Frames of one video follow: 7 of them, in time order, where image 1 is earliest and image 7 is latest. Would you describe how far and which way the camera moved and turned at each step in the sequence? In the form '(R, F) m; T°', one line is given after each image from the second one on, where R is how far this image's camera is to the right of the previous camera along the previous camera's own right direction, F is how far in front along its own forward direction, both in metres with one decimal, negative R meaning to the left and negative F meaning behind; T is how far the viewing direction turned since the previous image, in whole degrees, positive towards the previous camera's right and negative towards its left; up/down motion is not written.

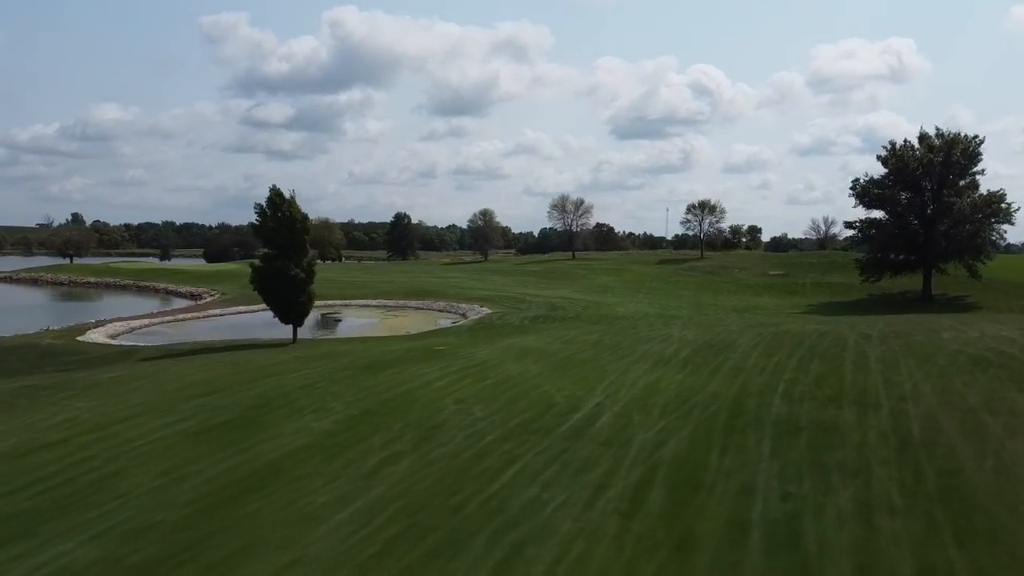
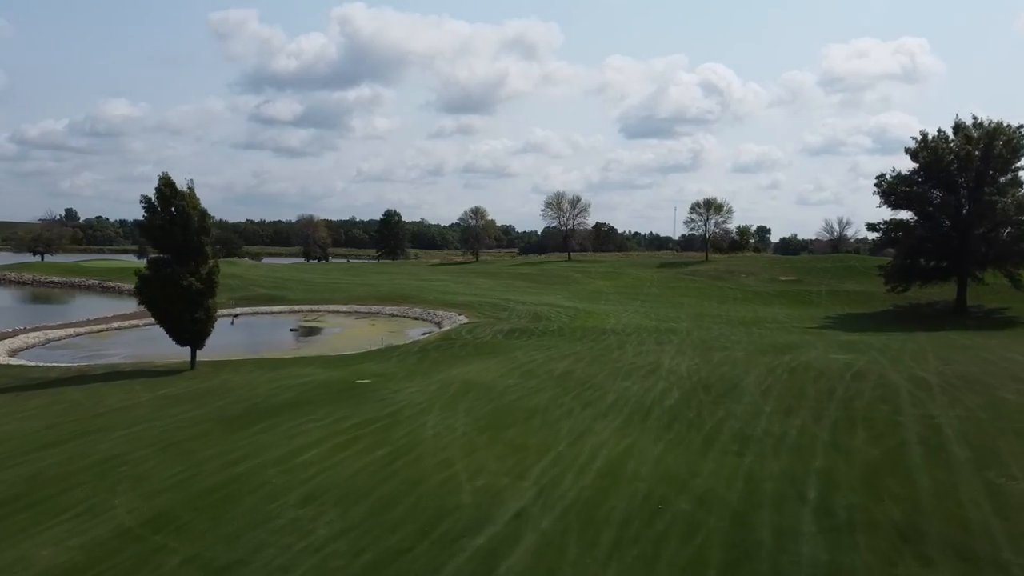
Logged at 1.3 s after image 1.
(+1.3, +4.8) m; -1°
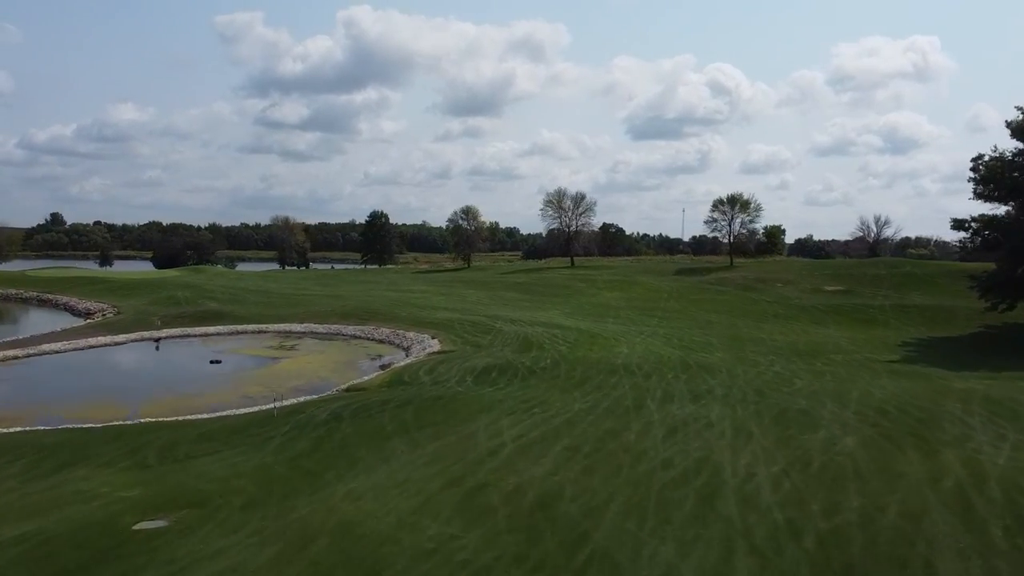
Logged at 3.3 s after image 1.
(+0.9, +8.5) m; -1°
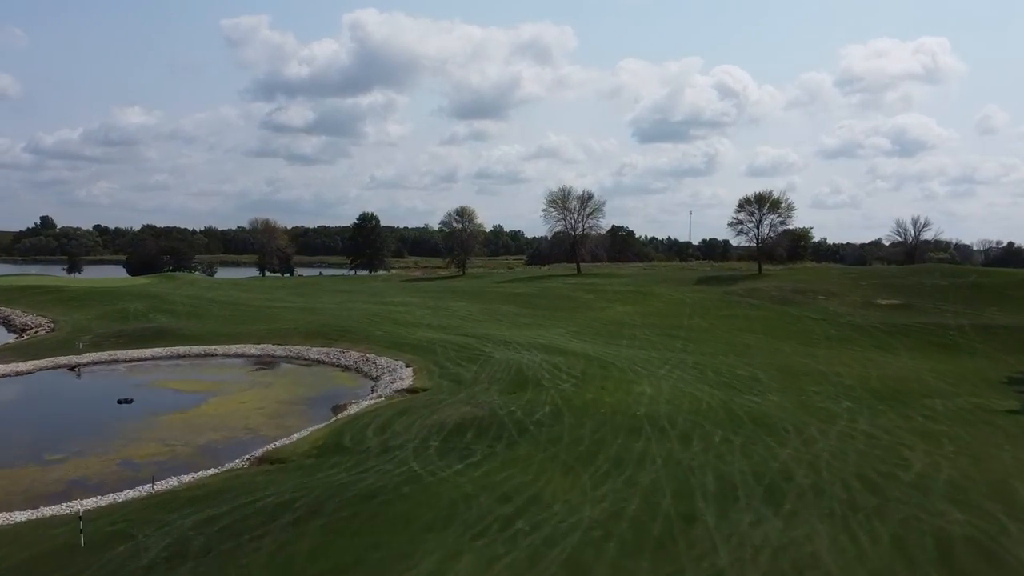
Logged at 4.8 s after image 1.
(+0.5, +6.4) m; 0°
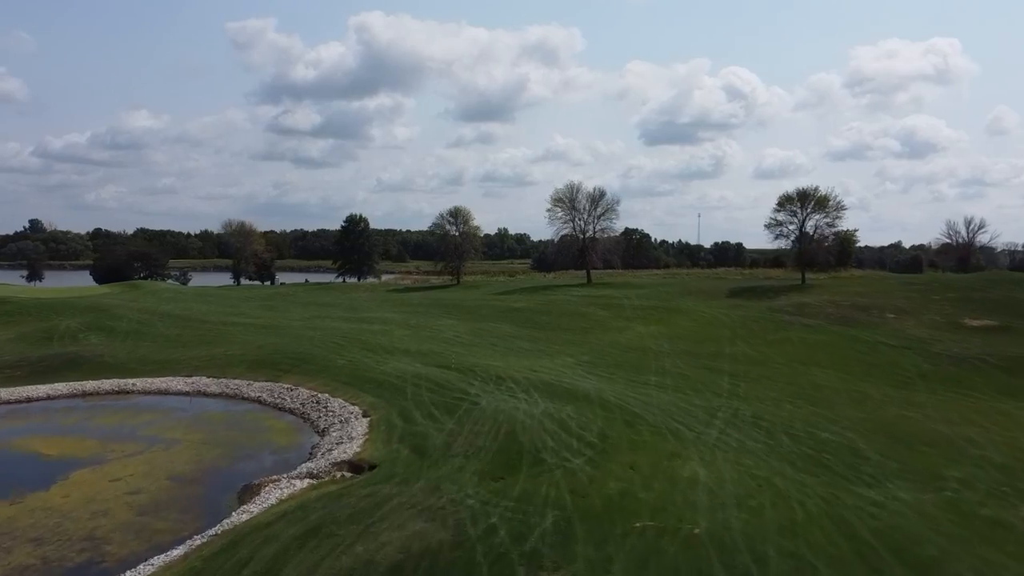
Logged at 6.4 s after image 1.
(+0.4, +7.1) m; 0°
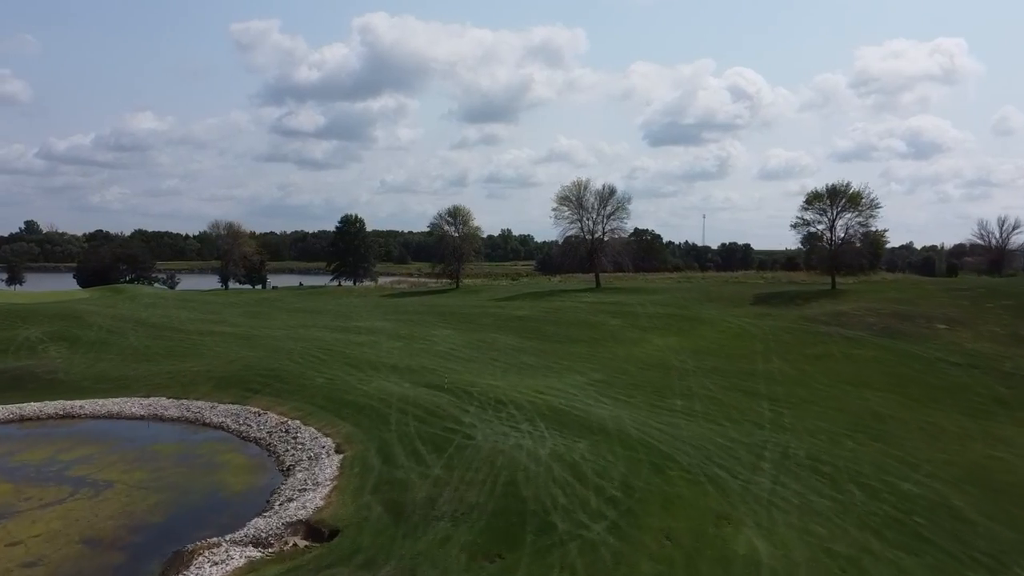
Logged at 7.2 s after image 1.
(+0.1, +3.4) m; 0°
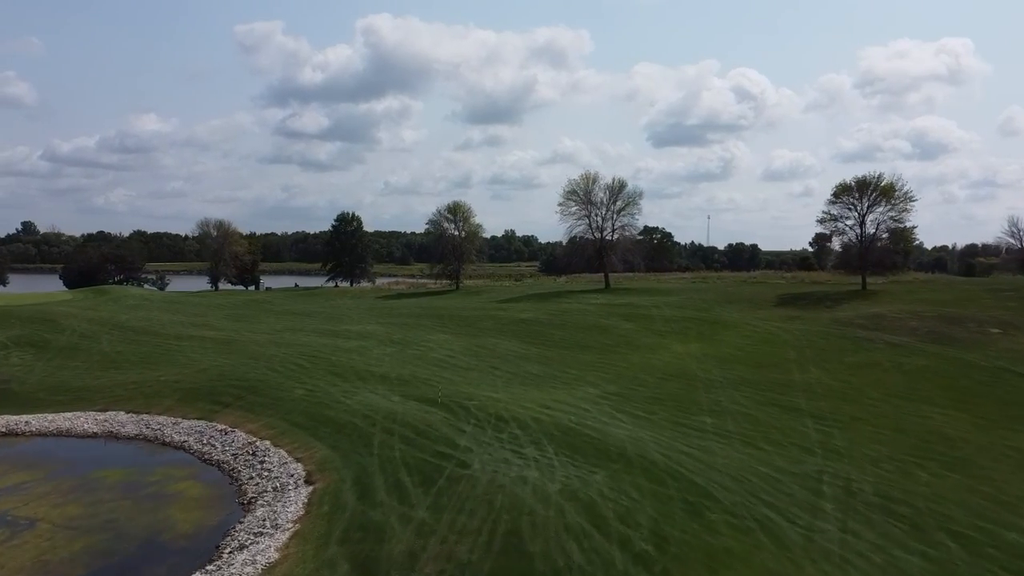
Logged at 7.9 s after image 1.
(0.0, +2.8) m; 0°
